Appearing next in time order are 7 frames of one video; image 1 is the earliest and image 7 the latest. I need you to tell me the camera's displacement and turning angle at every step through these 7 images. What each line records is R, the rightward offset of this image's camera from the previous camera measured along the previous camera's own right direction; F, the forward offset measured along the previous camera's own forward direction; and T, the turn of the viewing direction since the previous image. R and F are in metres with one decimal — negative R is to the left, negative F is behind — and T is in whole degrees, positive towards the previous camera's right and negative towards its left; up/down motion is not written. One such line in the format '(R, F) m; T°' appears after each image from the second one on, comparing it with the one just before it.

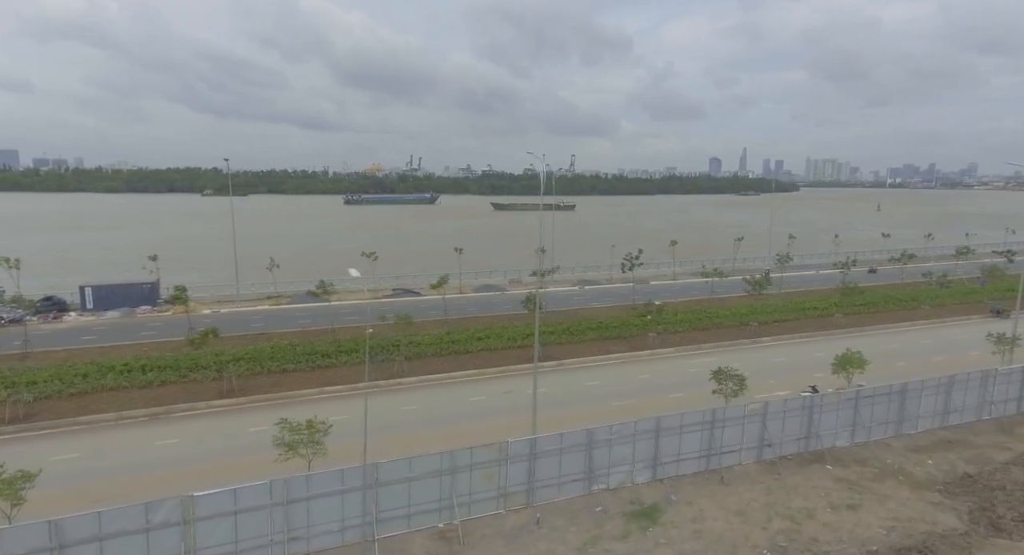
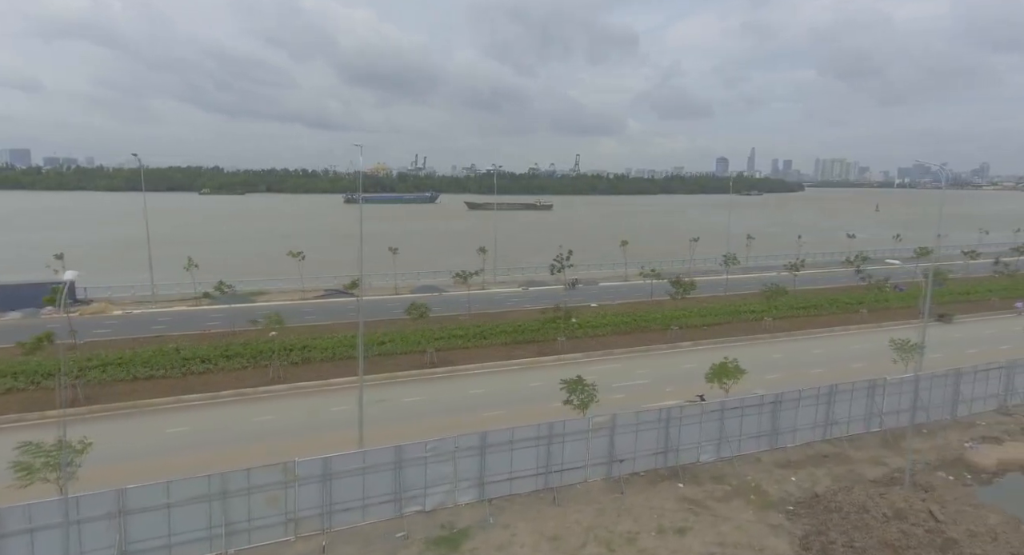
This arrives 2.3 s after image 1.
(+3.4, +1.0) m; +1°
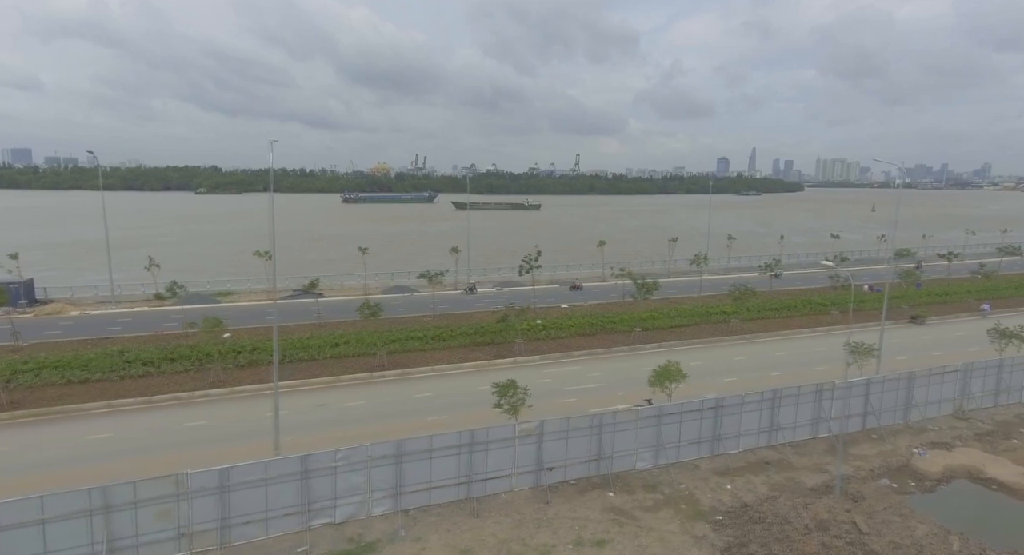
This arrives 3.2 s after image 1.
(+1.4, +0.5) m; 0°
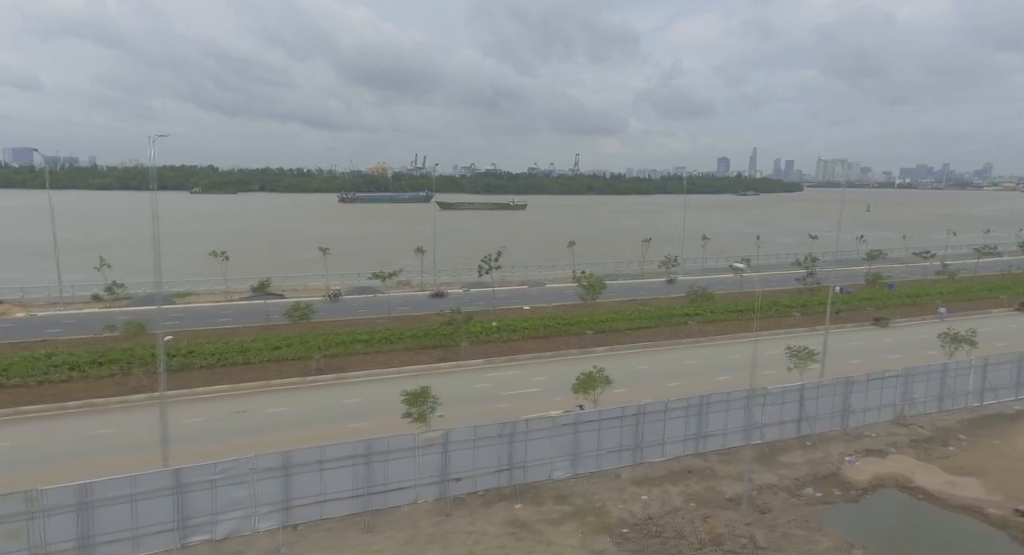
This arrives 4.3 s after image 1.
(+1.8, +0.5) m; +1°
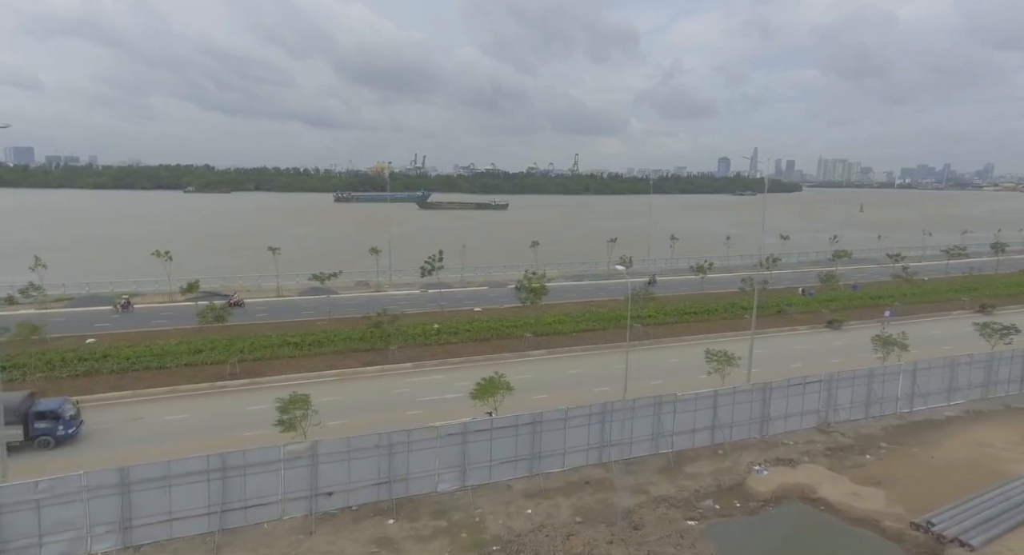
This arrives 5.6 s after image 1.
(+2.2, +0.6) m; +1°
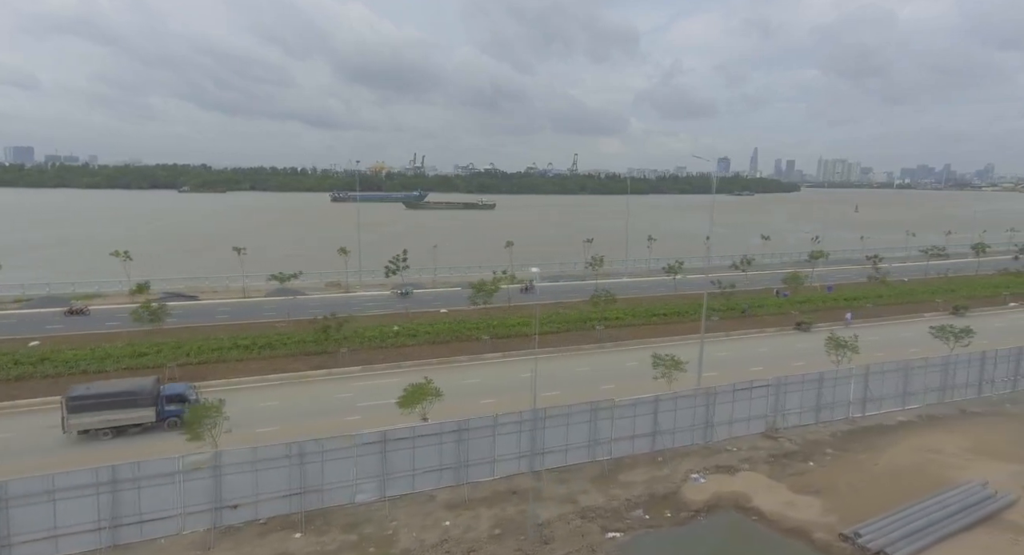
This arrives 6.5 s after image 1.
(+1.5, +0.5) m; +1°
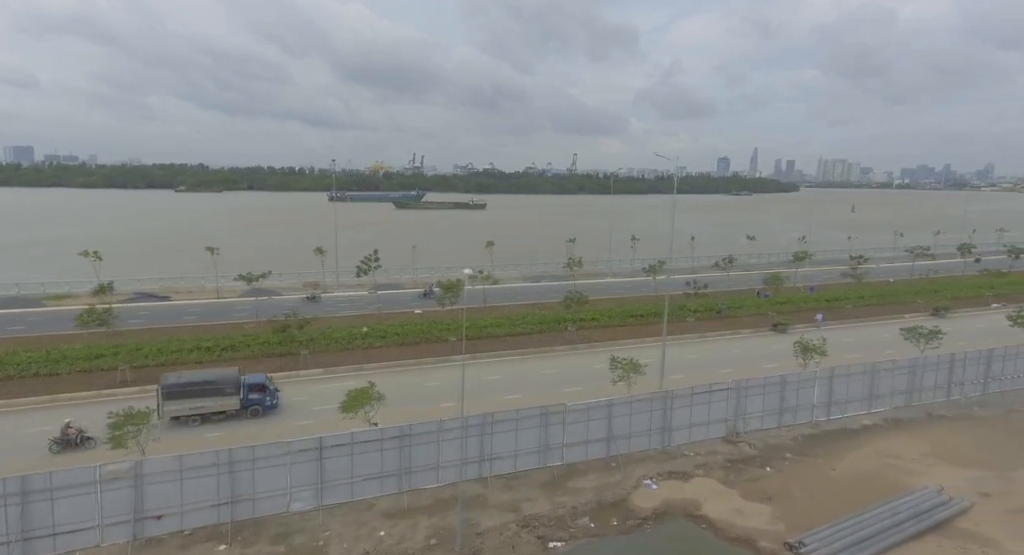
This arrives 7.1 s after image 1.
(+1.1, +0.4) m; 0°
